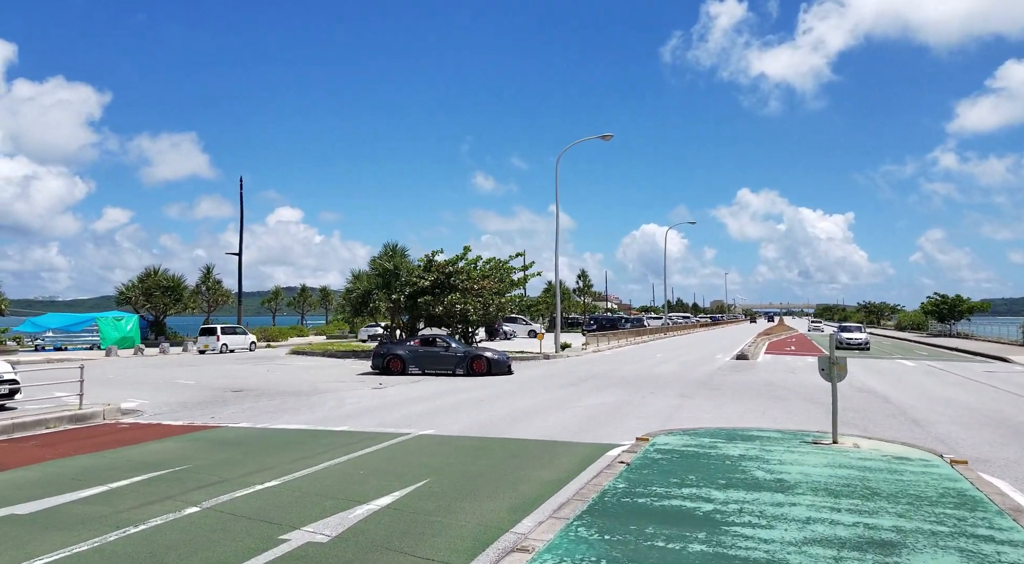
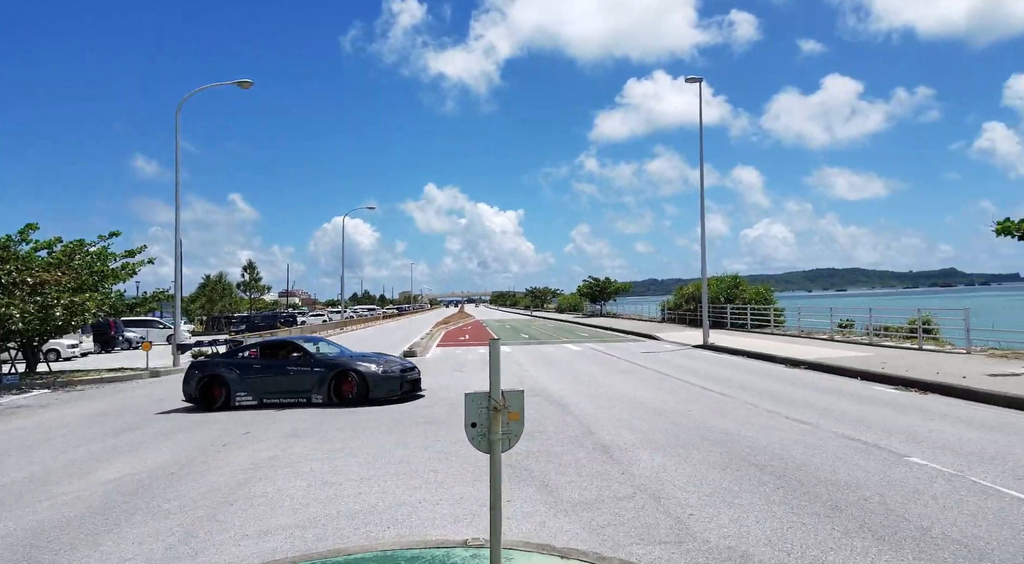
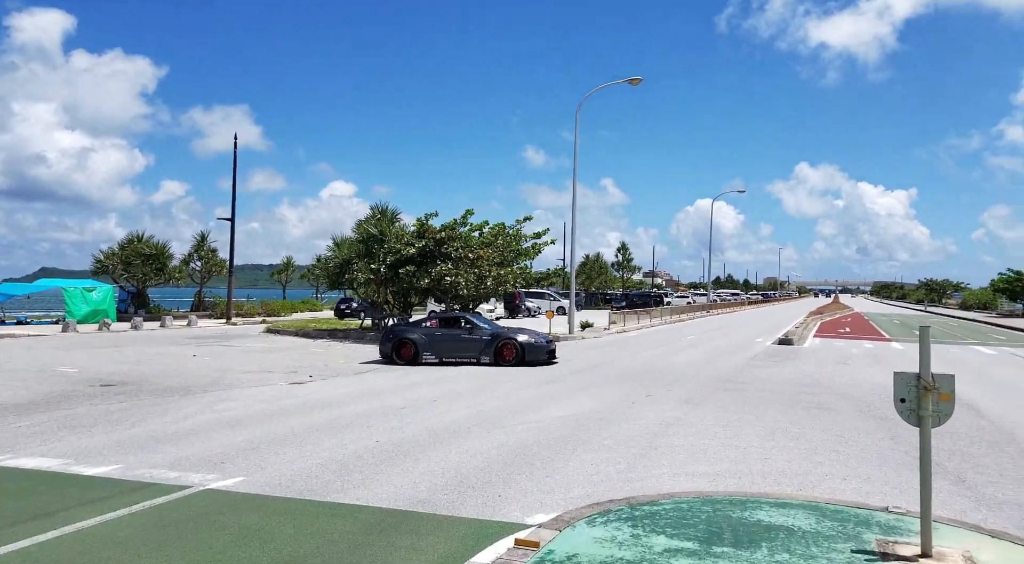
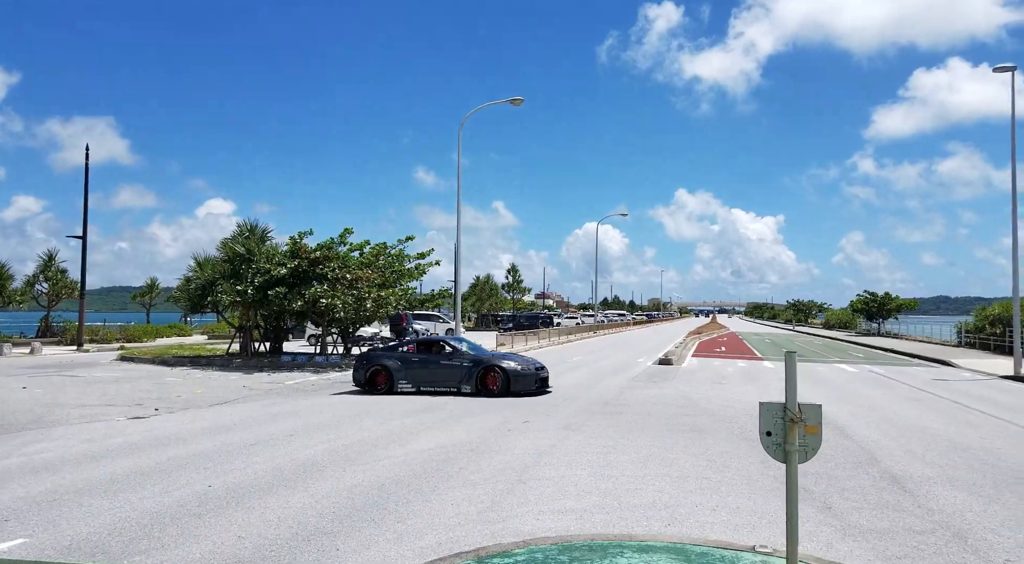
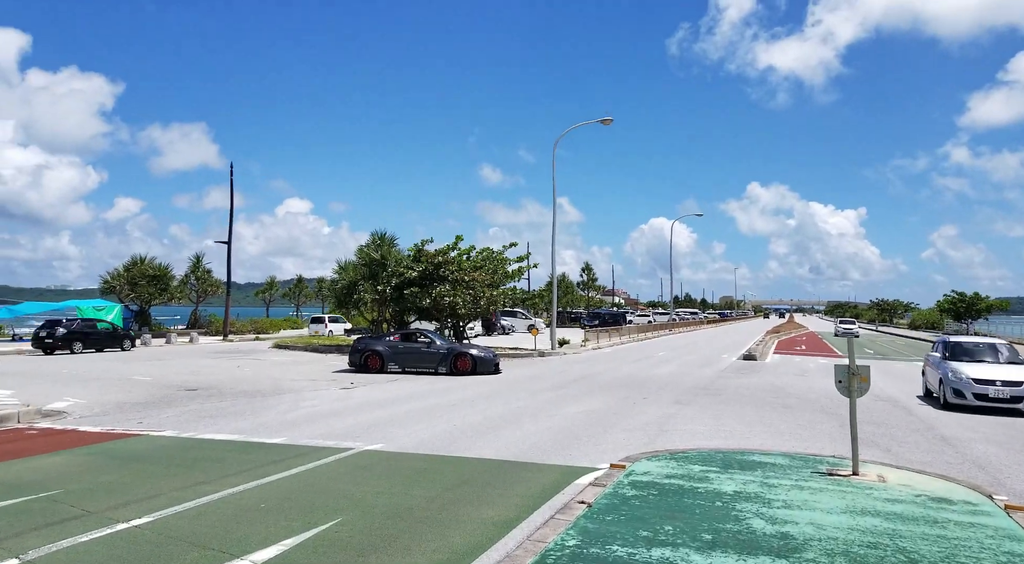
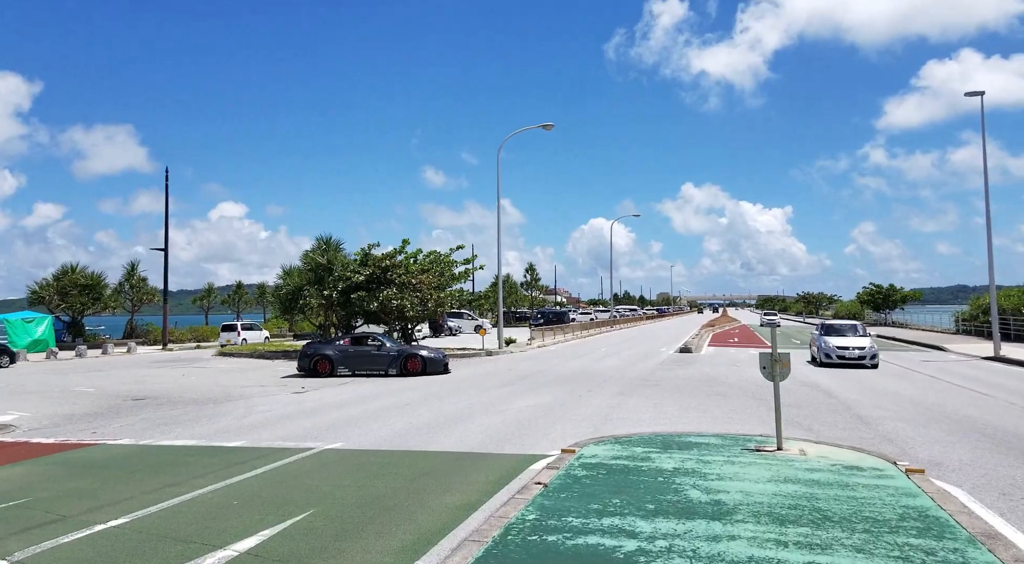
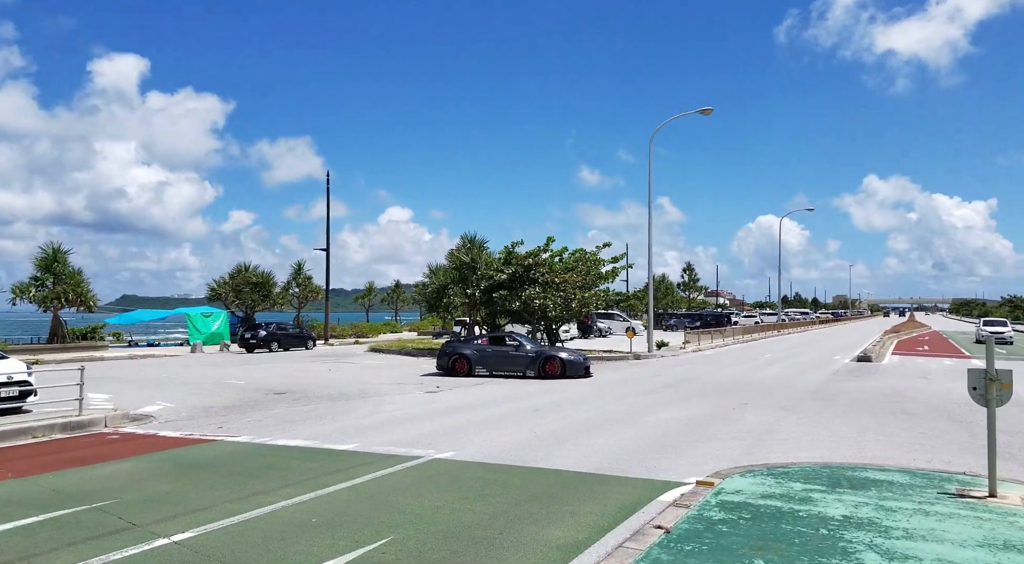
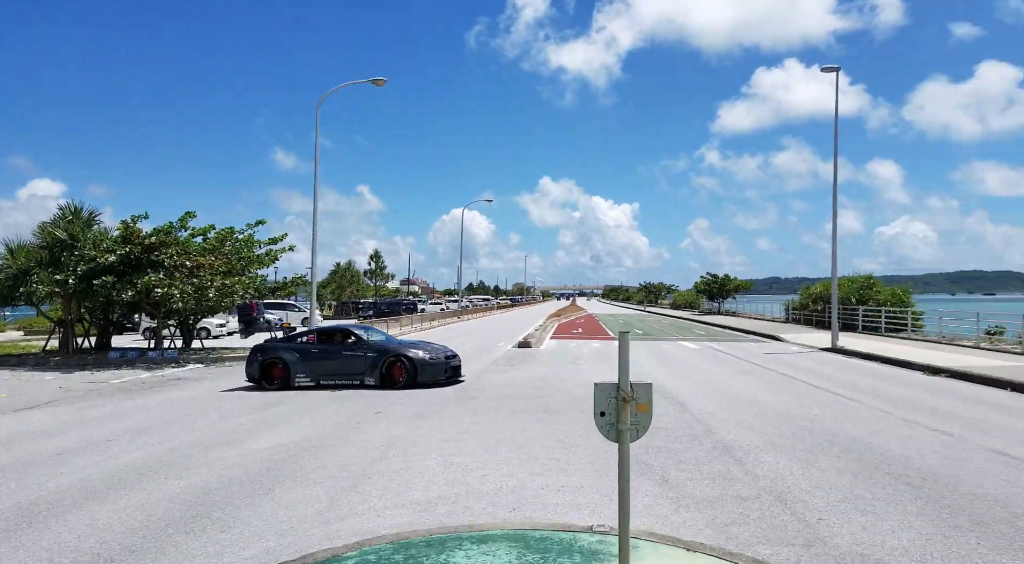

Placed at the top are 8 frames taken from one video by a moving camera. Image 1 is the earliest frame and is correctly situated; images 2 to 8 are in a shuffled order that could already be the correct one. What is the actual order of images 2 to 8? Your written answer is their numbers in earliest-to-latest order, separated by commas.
6, 5, 7, 3, 4, 8, 2
